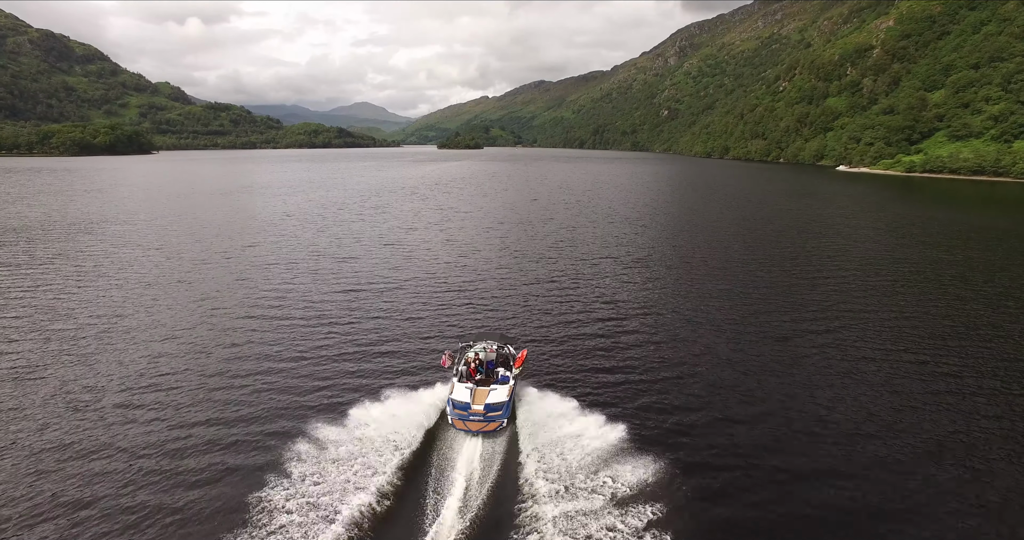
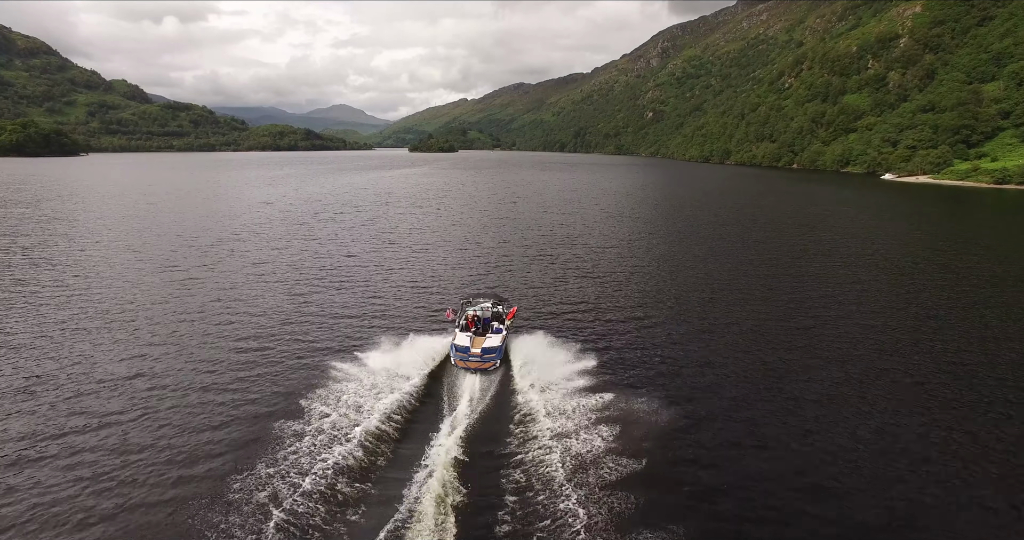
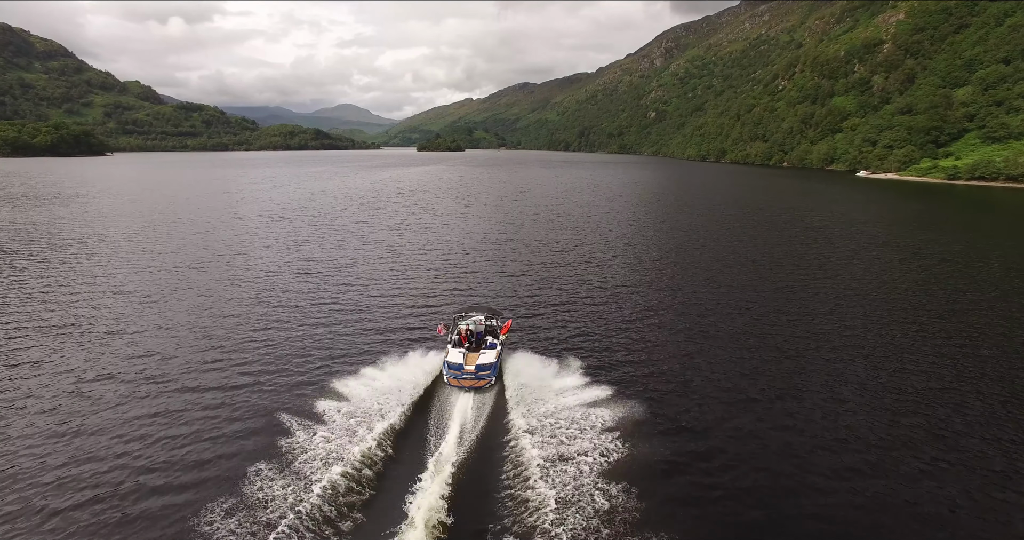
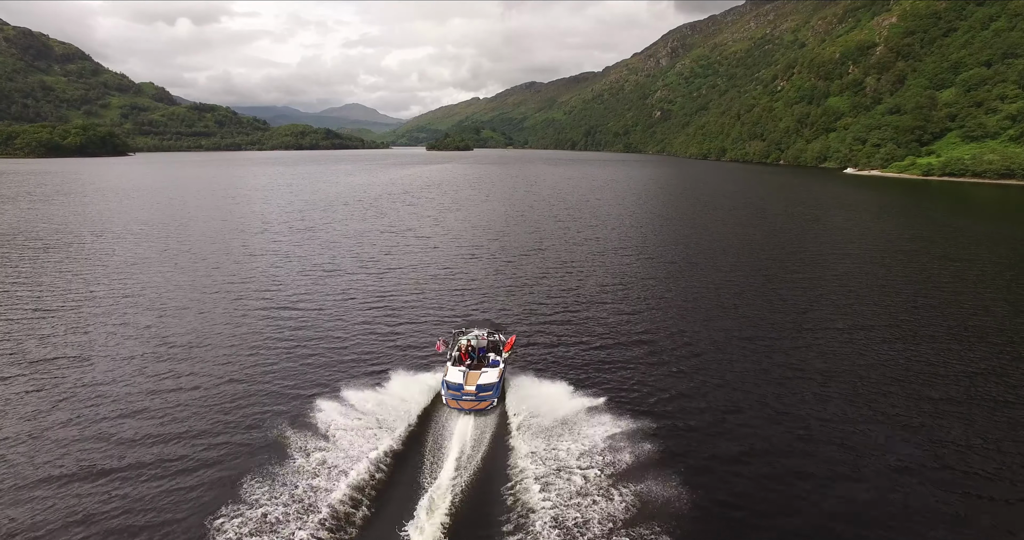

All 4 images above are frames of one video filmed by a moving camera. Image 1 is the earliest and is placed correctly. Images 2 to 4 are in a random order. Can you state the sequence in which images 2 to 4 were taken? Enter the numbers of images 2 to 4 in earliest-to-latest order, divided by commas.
4, 3, 2
